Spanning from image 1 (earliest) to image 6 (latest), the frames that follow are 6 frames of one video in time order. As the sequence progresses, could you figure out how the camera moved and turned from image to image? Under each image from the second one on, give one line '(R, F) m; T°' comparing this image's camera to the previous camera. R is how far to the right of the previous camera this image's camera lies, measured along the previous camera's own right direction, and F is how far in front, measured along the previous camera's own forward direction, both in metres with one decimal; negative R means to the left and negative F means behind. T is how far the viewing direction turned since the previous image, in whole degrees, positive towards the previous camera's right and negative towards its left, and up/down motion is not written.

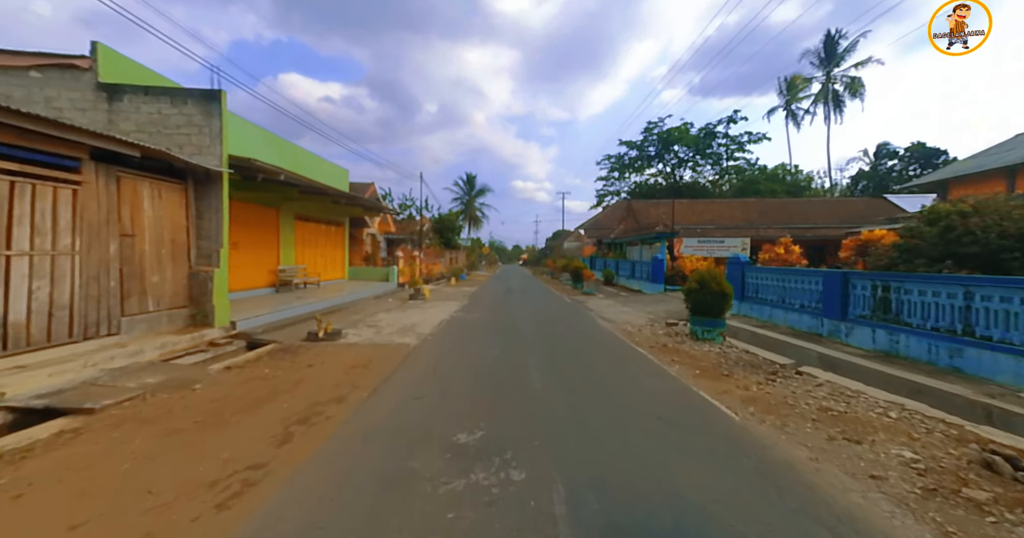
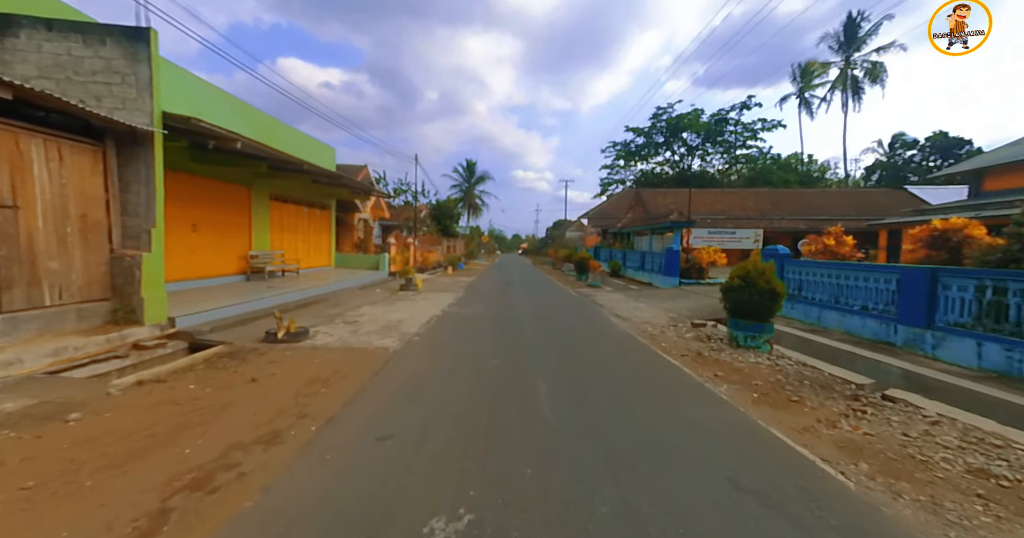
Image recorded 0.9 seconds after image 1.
(-0.1, +1.5) m; 0°
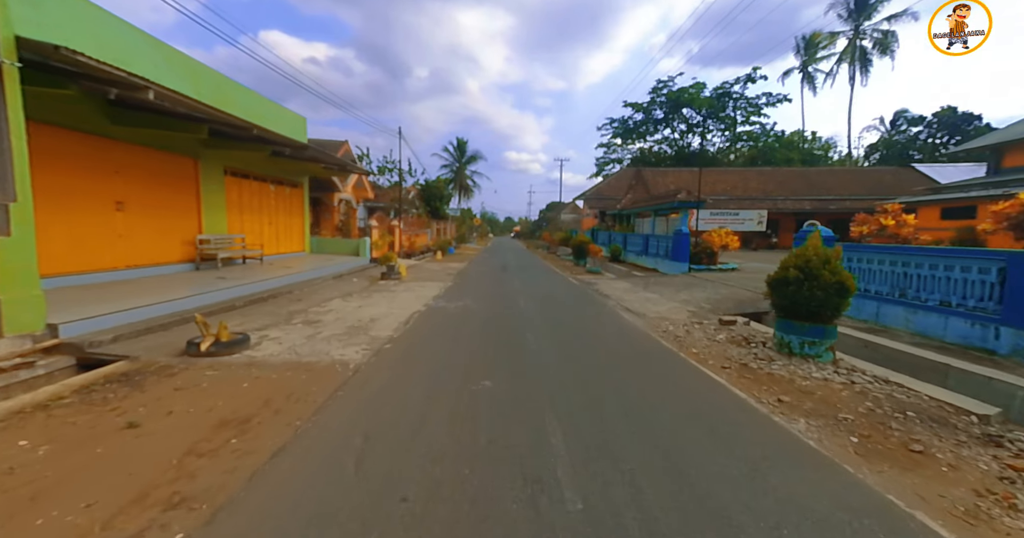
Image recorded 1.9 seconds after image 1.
(0.0, +1.6) m; +1°
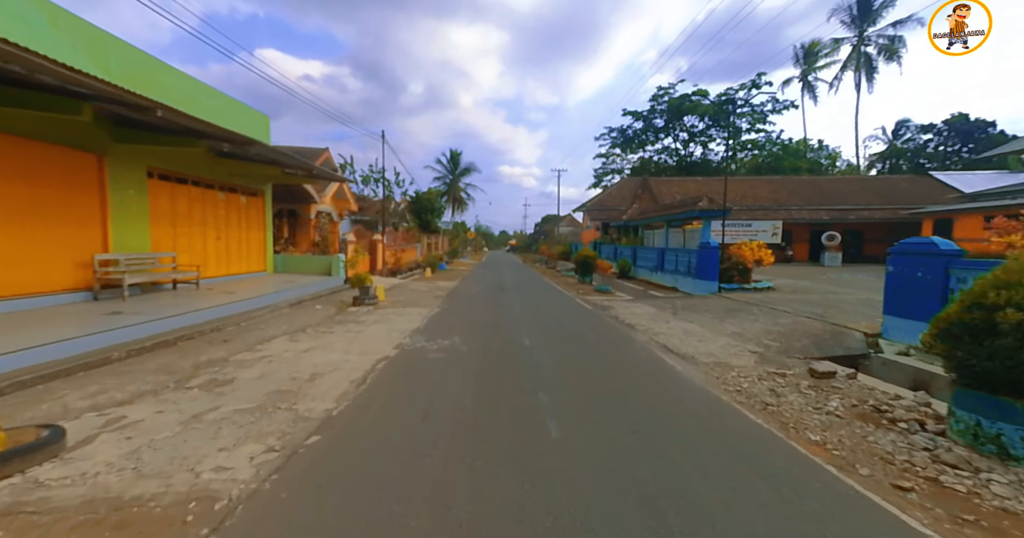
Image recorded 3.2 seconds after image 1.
(-0.1, +2.4) m; +1°
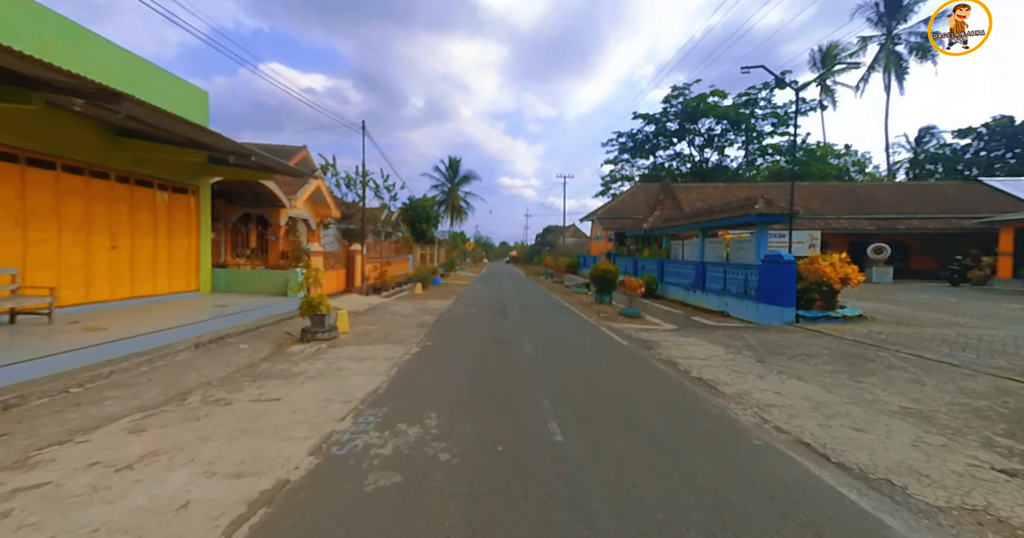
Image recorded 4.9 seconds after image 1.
(-0.2, +3.4) m; 0°
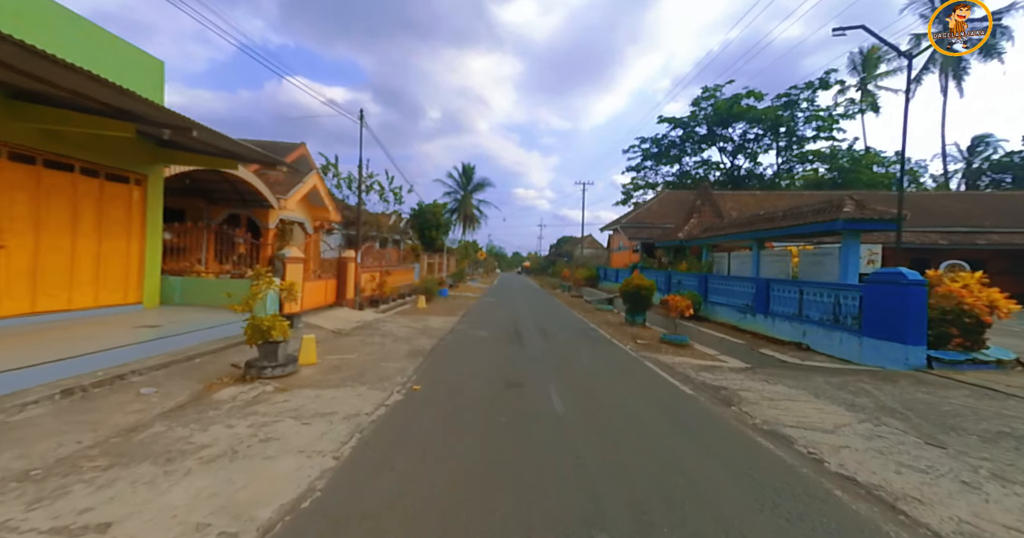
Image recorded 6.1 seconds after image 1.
(-0.2, +2.6) m; -2°
